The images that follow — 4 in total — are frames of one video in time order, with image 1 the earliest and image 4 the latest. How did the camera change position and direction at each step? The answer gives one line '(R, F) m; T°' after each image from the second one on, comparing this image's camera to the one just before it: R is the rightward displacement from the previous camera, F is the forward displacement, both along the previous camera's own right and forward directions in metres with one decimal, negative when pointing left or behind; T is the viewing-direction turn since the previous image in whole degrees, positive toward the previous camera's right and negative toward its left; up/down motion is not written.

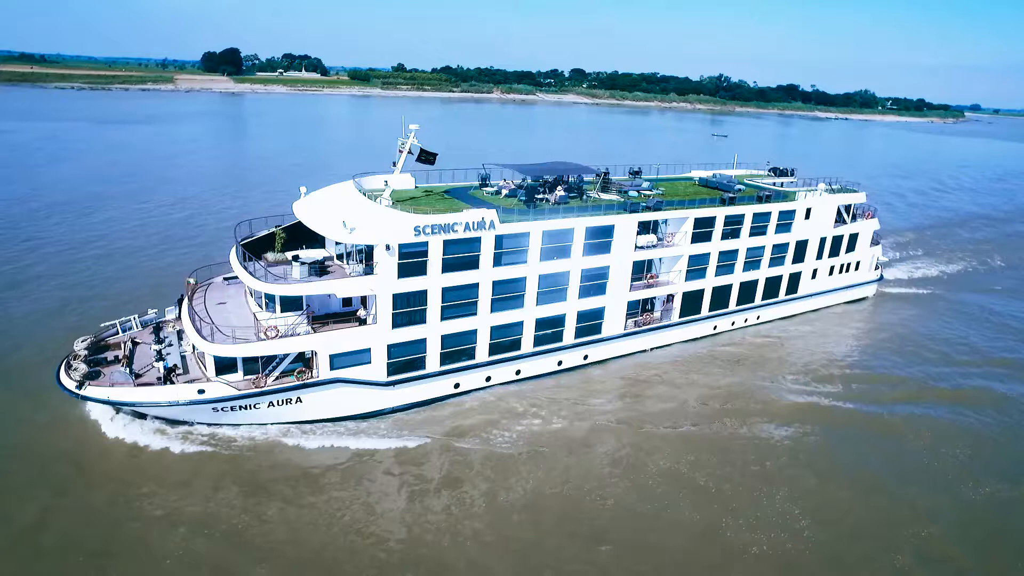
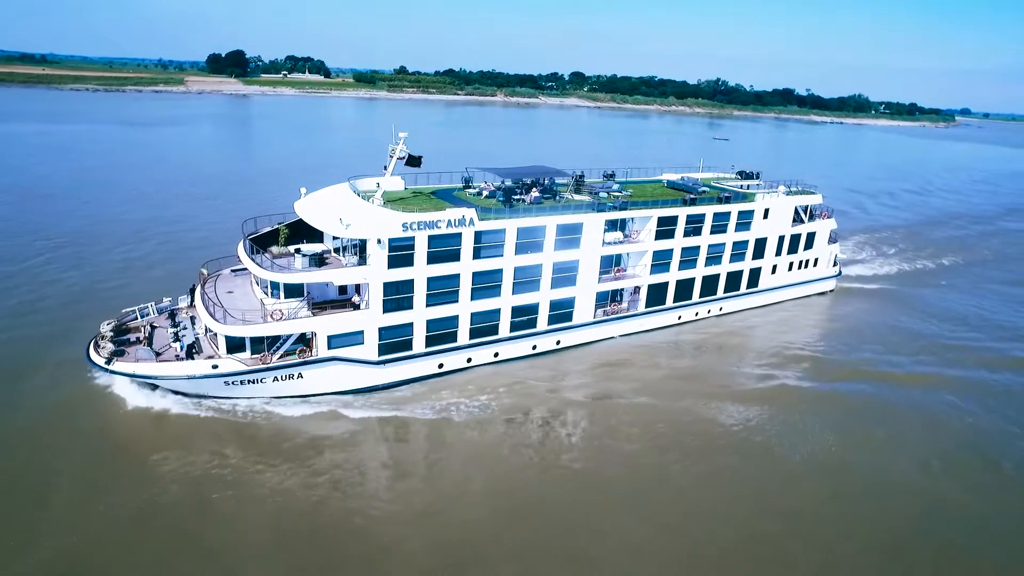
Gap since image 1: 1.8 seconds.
(+0.9, -2.4) m; 0°
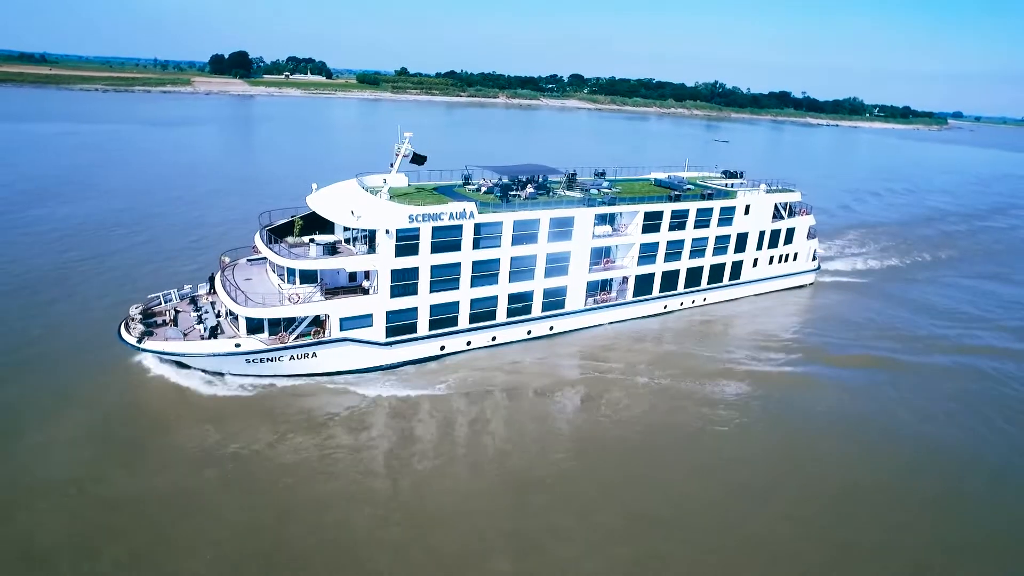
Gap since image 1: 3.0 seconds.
(+0.1, -1.9) m; 0°
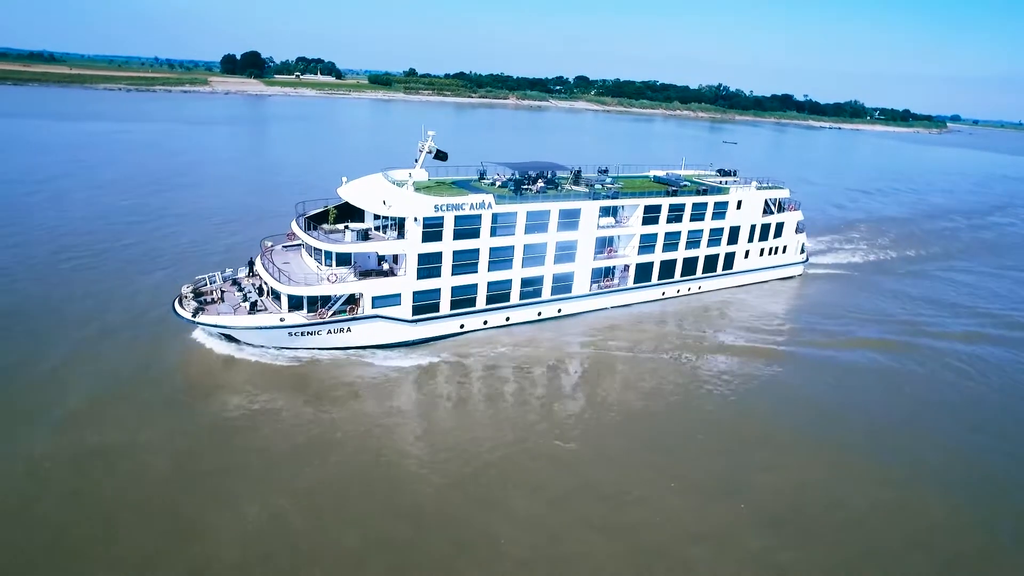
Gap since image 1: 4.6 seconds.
(-0.4, -2.7) m; 0°
